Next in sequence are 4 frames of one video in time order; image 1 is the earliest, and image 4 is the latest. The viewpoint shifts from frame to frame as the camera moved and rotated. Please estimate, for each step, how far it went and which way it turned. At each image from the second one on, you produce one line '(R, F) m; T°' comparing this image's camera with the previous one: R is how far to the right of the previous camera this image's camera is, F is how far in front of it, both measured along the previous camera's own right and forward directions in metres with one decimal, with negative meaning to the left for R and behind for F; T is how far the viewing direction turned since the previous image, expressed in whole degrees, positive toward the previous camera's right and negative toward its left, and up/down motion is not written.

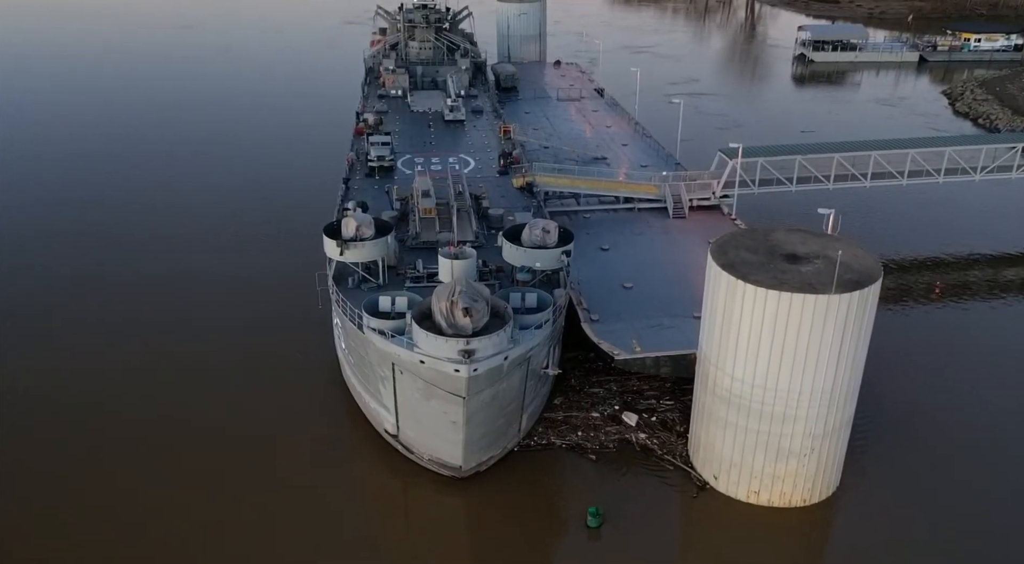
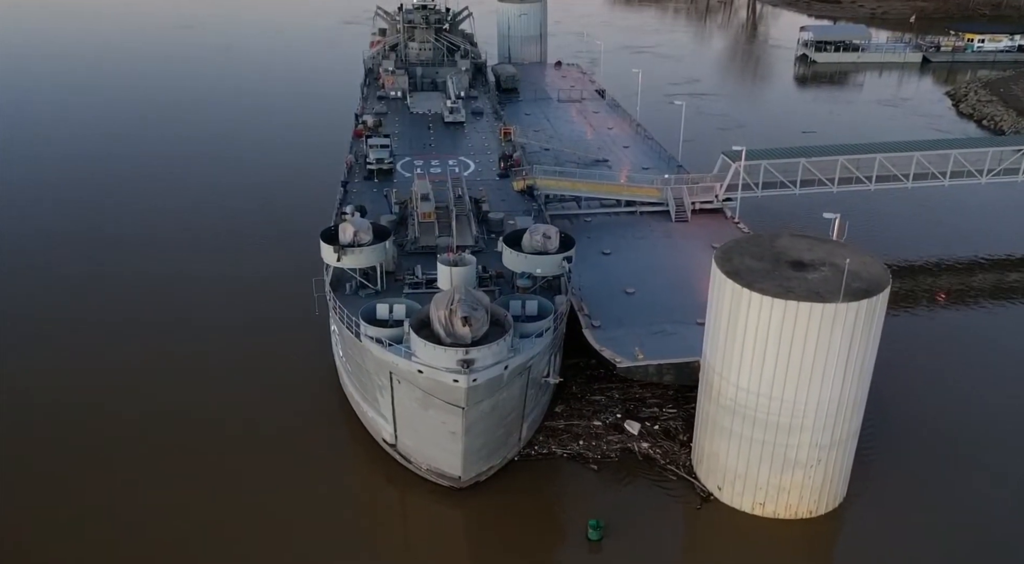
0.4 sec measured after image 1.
(0.0, +0.5) m; 0°
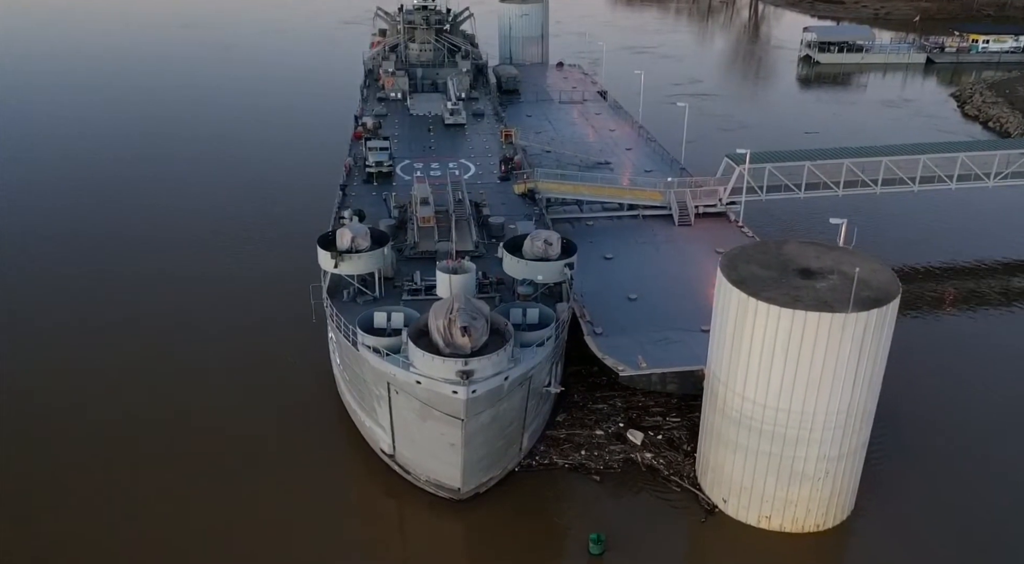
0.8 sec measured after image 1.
(0.0, +0.6) m; 0°
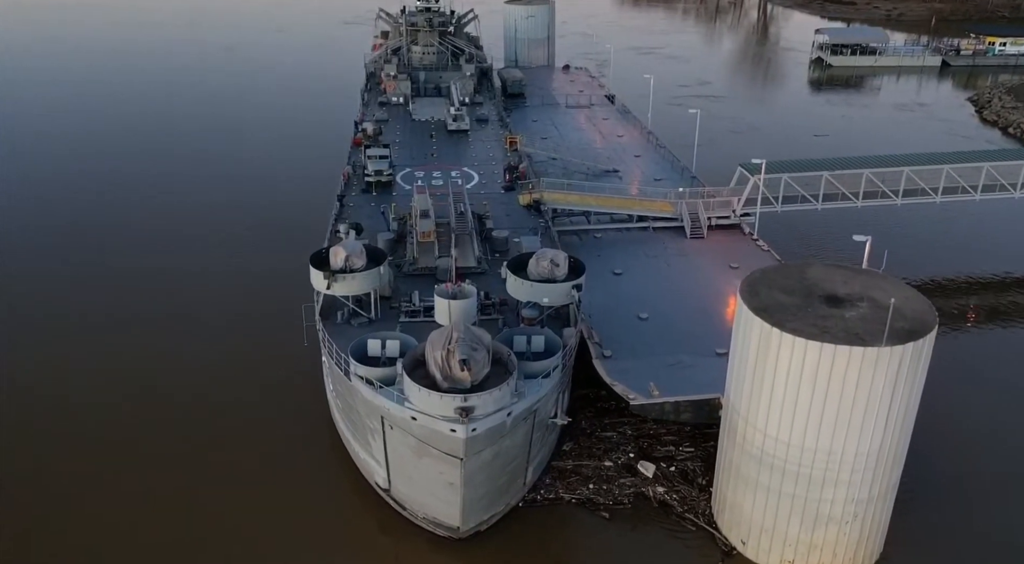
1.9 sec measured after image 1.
(0.0, +1.9) m; 0°
